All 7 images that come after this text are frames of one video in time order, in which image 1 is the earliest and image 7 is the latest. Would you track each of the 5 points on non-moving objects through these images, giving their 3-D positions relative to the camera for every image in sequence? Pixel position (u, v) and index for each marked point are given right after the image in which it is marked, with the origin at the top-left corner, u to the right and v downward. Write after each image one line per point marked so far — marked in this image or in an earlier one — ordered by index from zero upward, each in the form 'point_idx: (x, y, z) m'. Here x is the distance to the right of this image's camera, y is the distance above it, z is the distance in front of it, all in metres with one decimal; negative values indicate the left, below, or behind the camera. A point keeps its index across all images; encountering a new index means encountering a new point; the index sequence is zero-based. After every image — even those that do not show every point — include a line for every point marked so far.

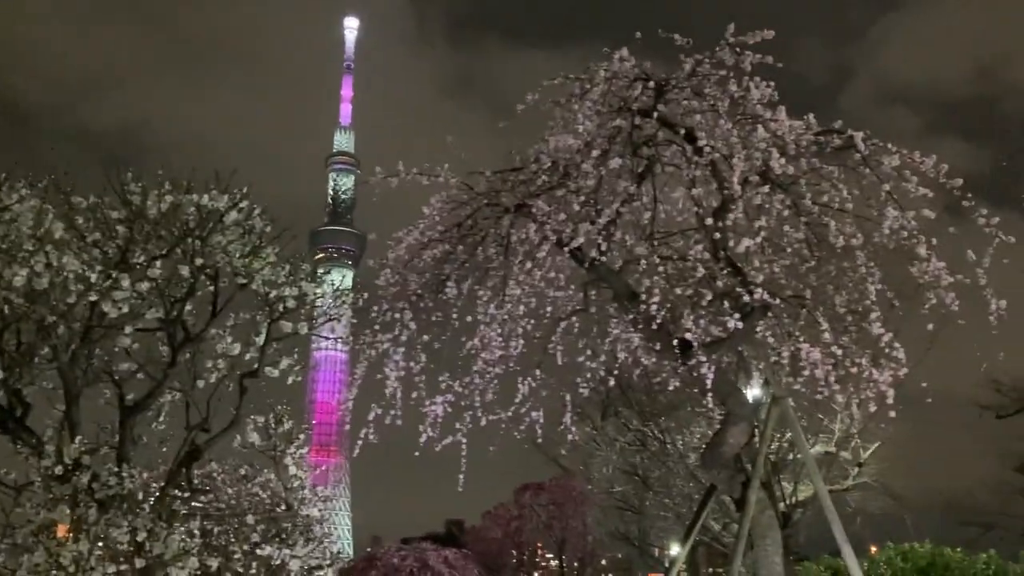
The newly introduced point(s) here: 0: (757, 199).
0: (+1.6, +0.6, +6.2) m
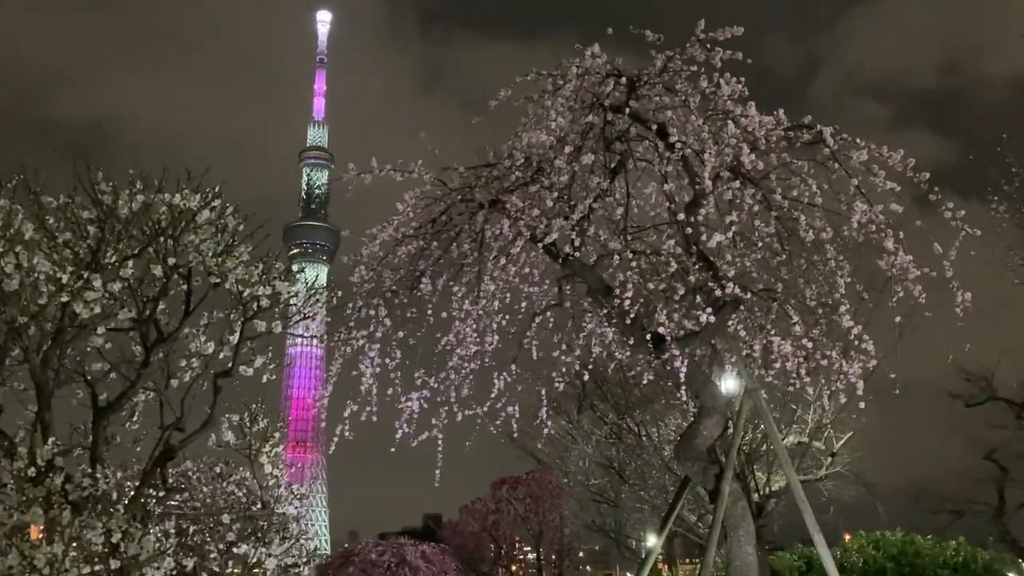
0: (+1.5, +0.6, +6.3) m
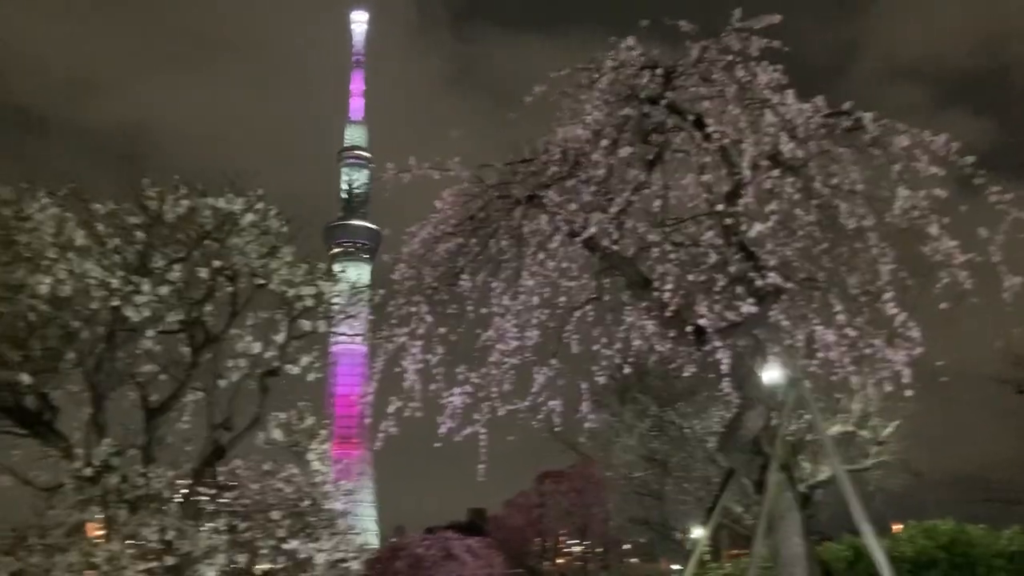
0: (+1.7, +0.7, +6.2) m
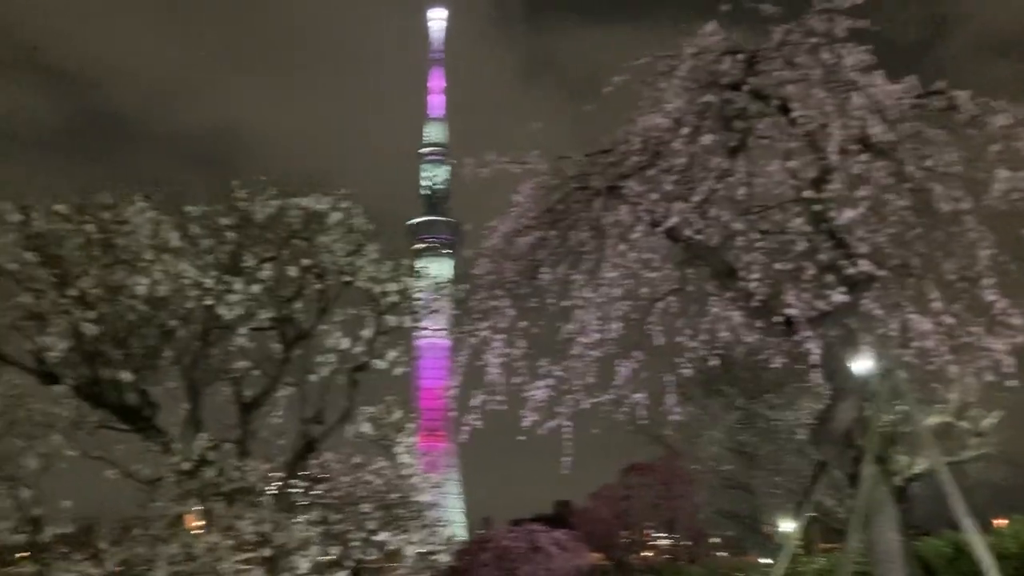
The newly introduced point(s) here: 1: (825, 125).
0: (+2.3, +0.8, +6.1) m
1: (+2.1, +1.1, +6.2) m
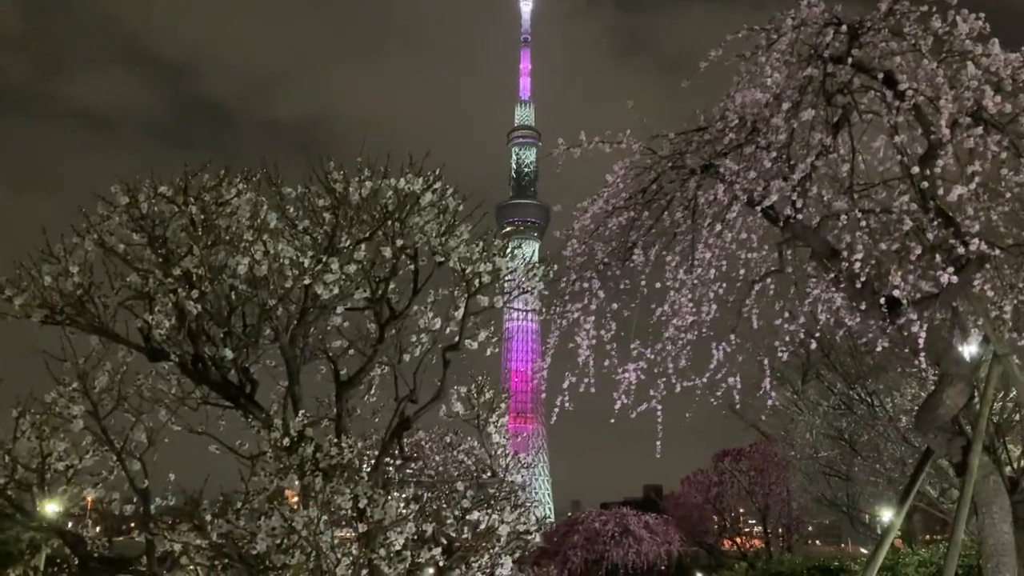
0: (+2.8, +0.9, +5.8) m
1: (+2.7, +1.2, +5.9) m
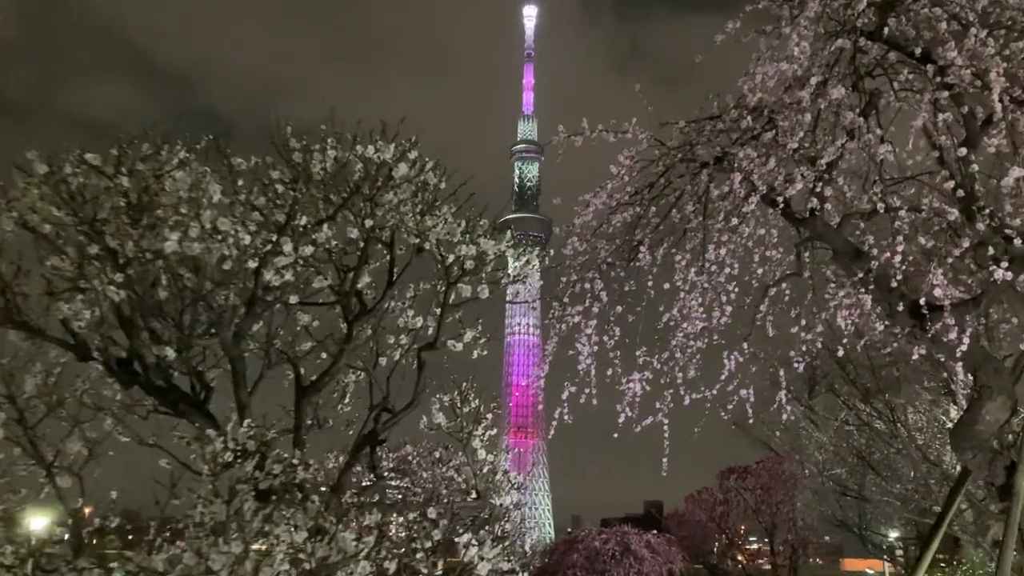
0: (+2.8, +0.9, +5.0) m
1: (+2.7, +1.2, +5.2) m
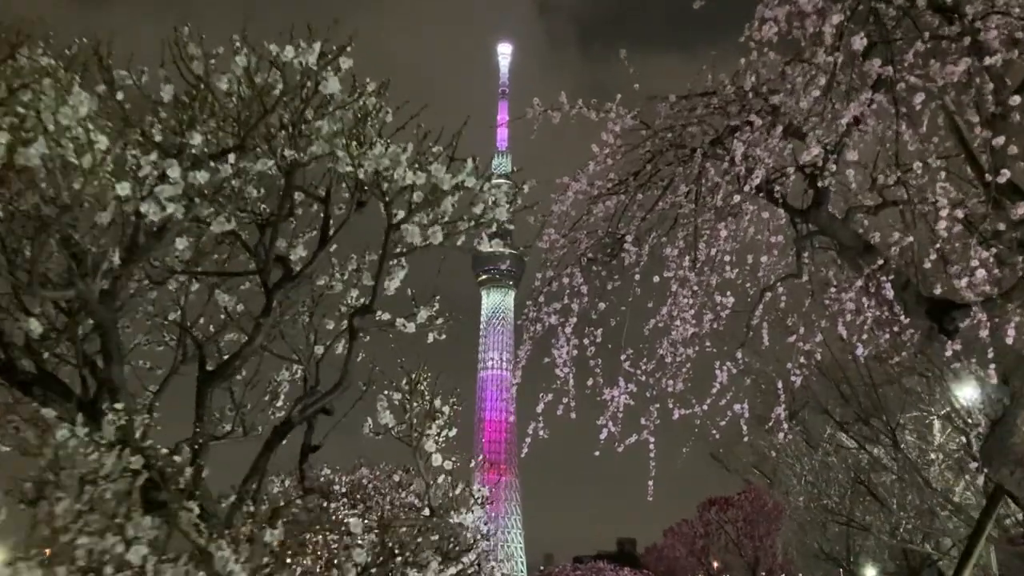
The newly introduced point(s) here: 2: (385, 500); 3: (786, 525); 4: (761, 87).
0: (+2.6, +1.1, +4.2) m
1: (+2.5, +1.4, +4.4) m
2: (-1.1, -1.8, +7.9) m
3: (+5.6, -4.8, +18.7) m
4: (+1.5, +1.2, +5.6) m
